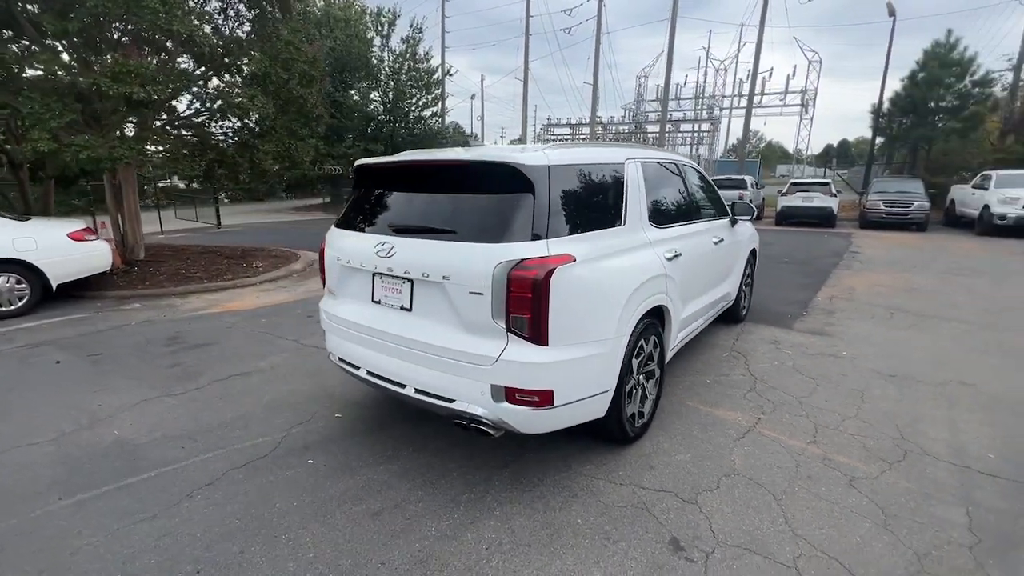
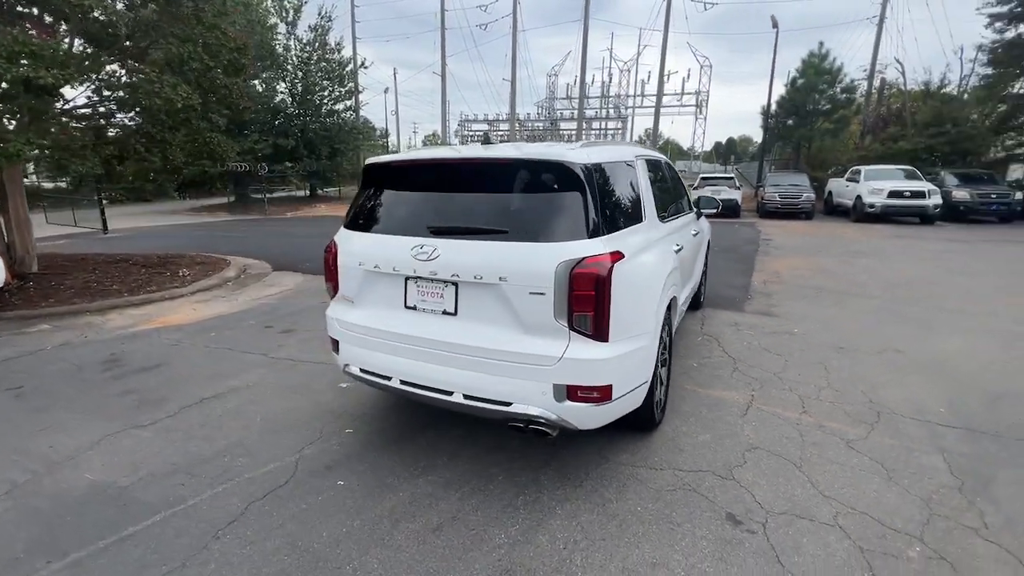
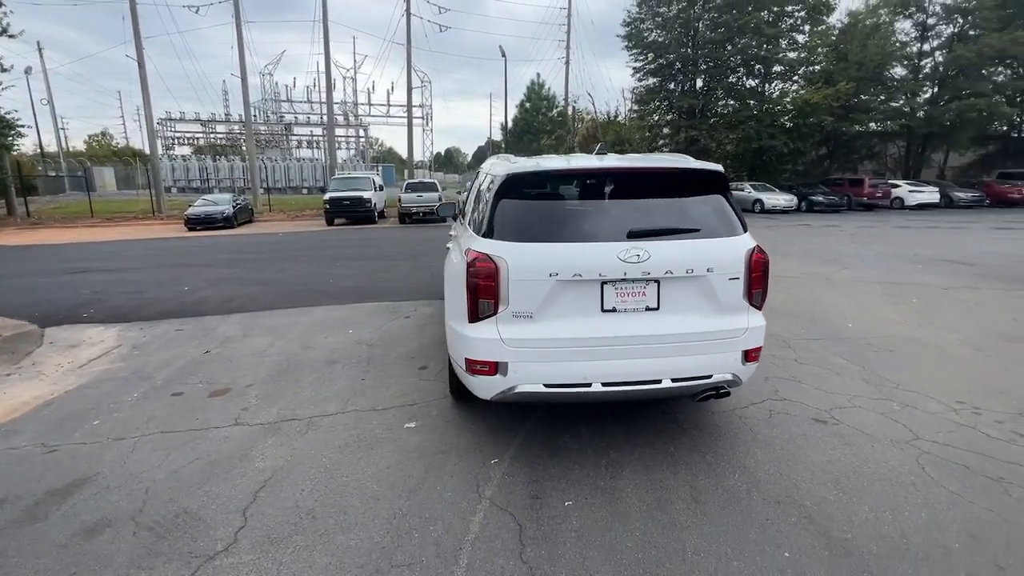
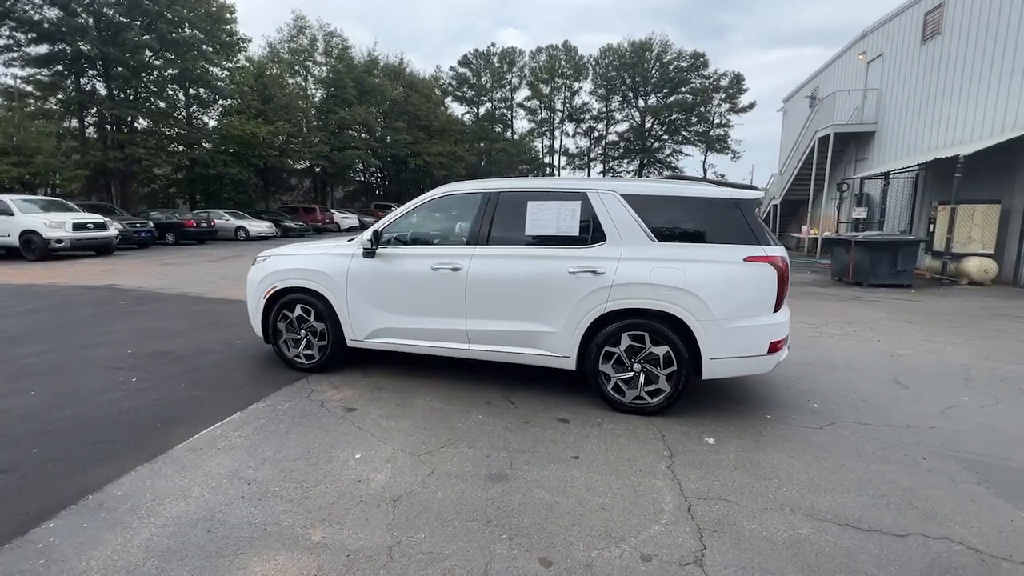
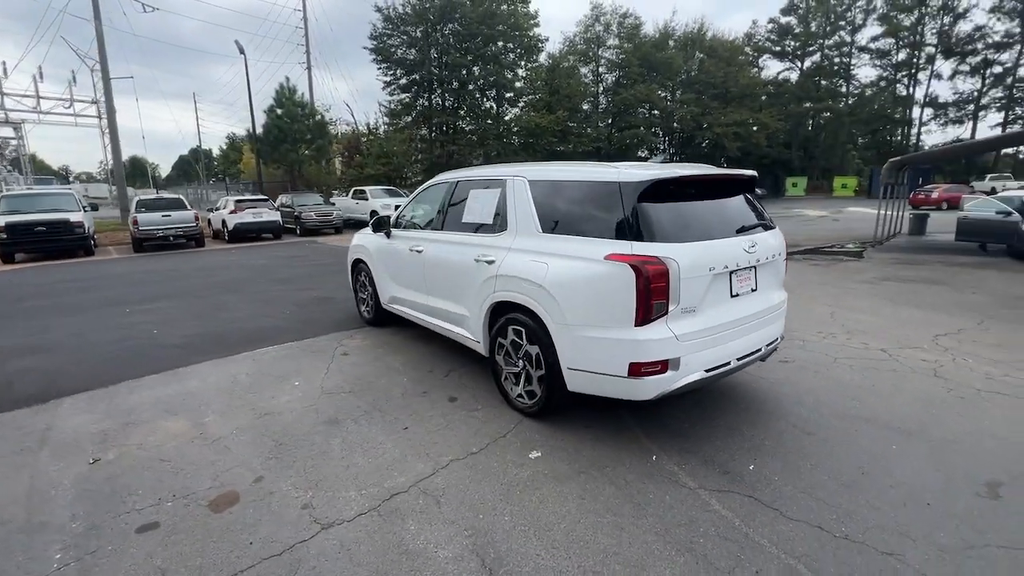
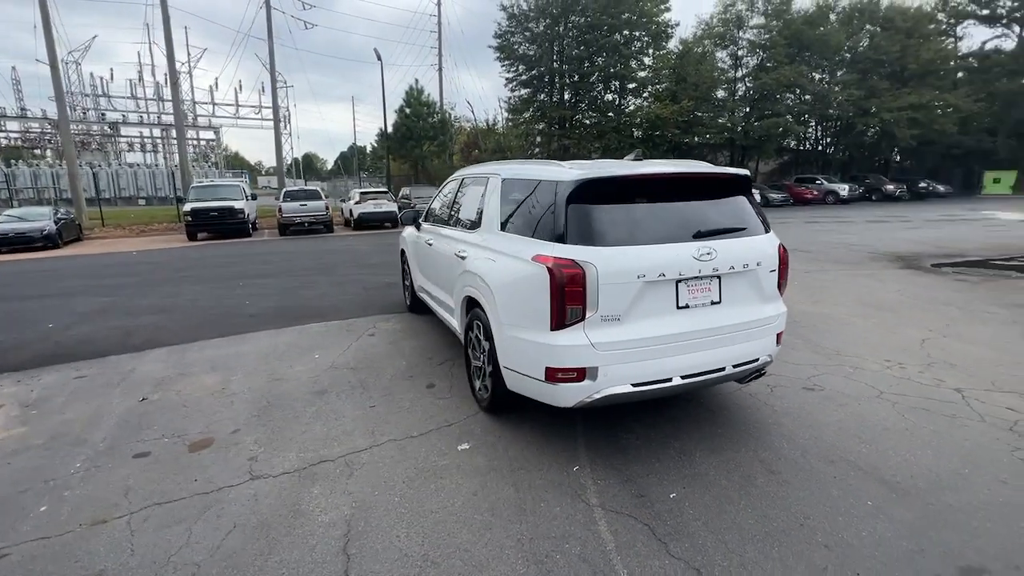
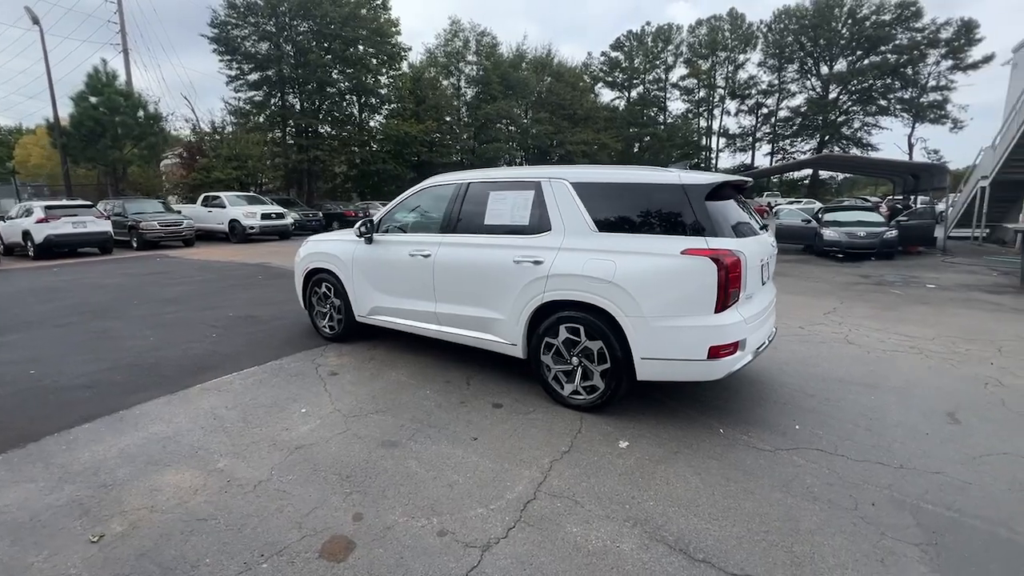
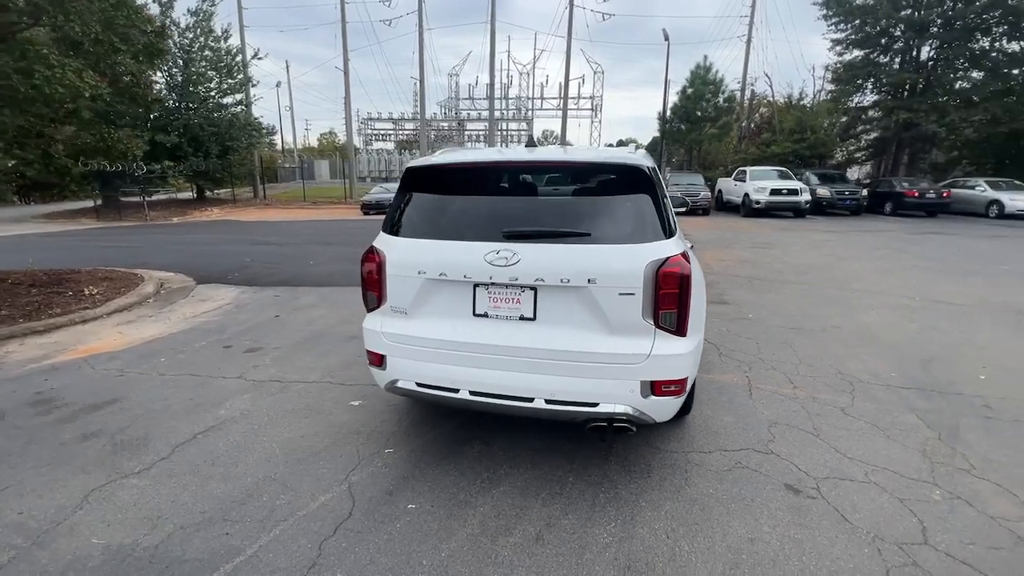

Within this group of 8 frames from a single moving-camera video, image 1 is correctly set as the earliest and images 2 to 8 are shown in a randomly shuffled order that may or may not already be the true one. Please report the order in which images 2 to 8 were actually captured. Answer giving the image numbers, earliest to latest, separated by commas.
2, 8, 3, 6, 5, 7, 4
